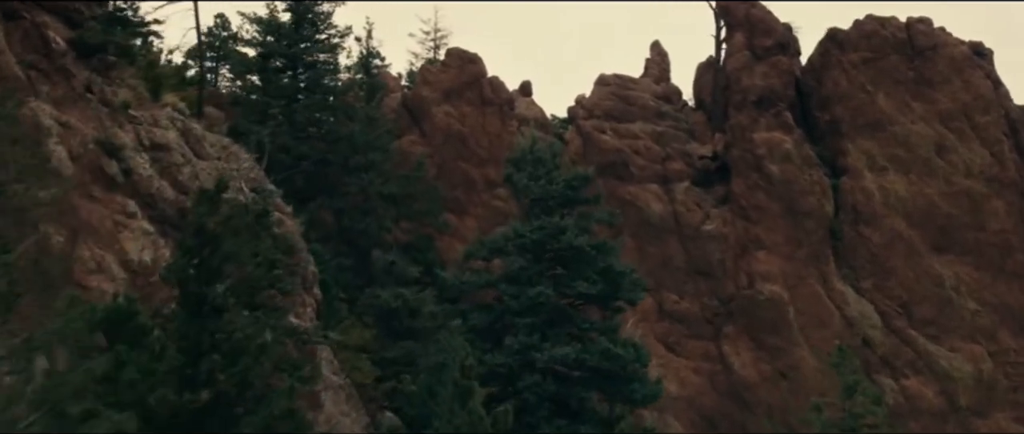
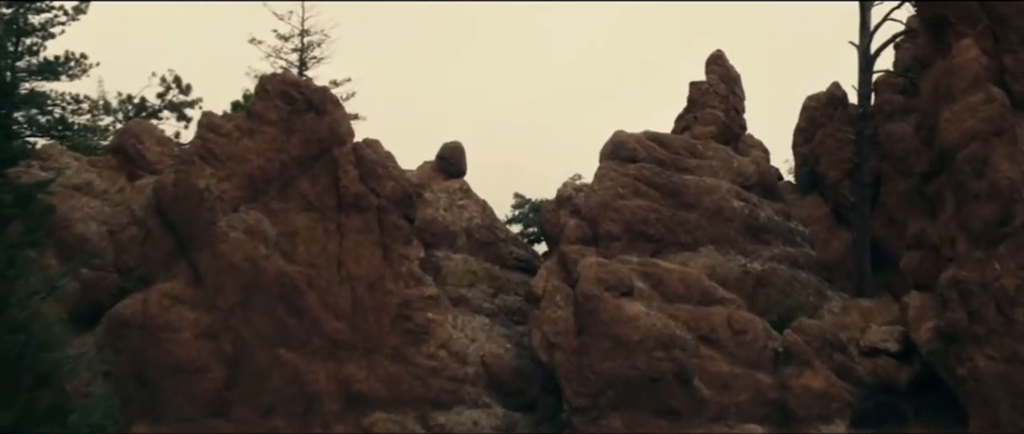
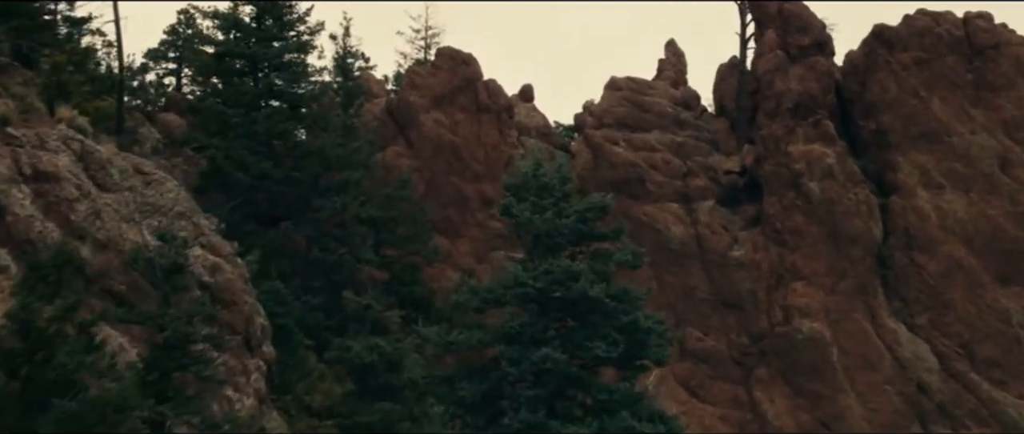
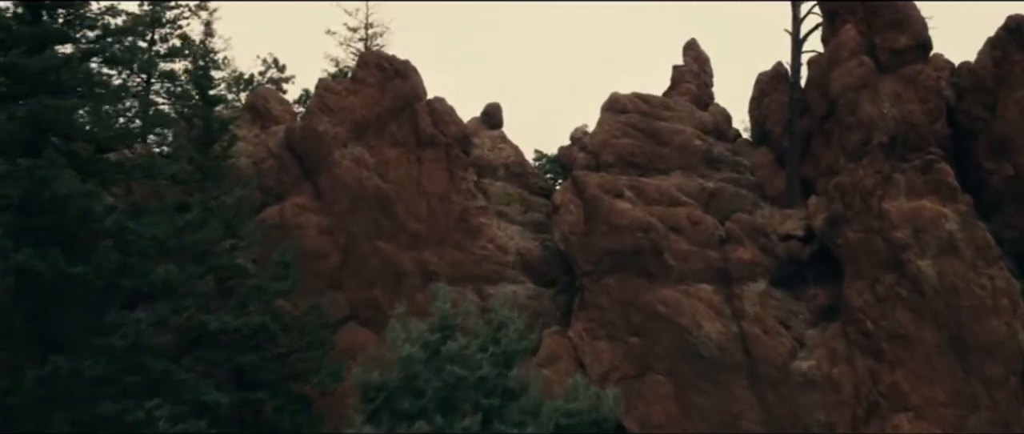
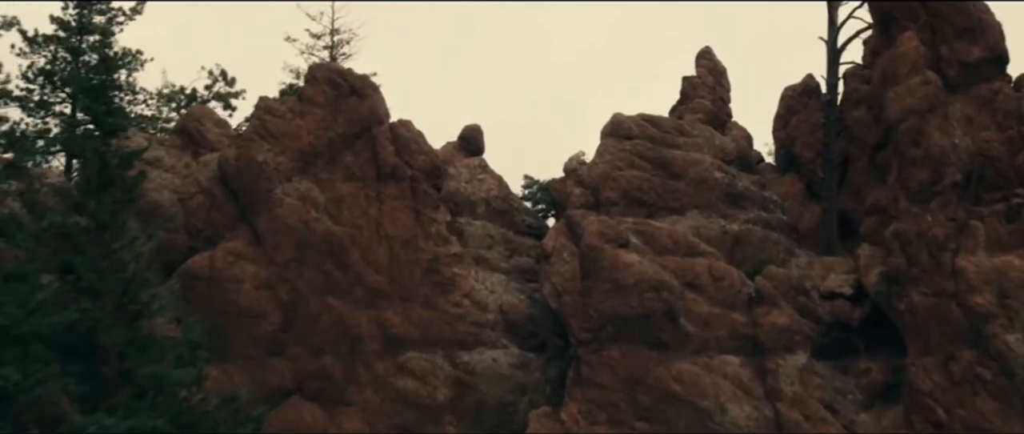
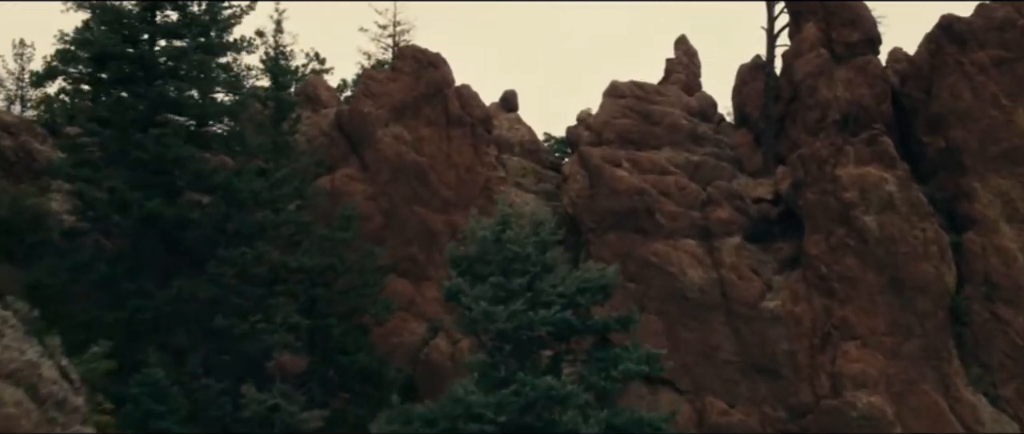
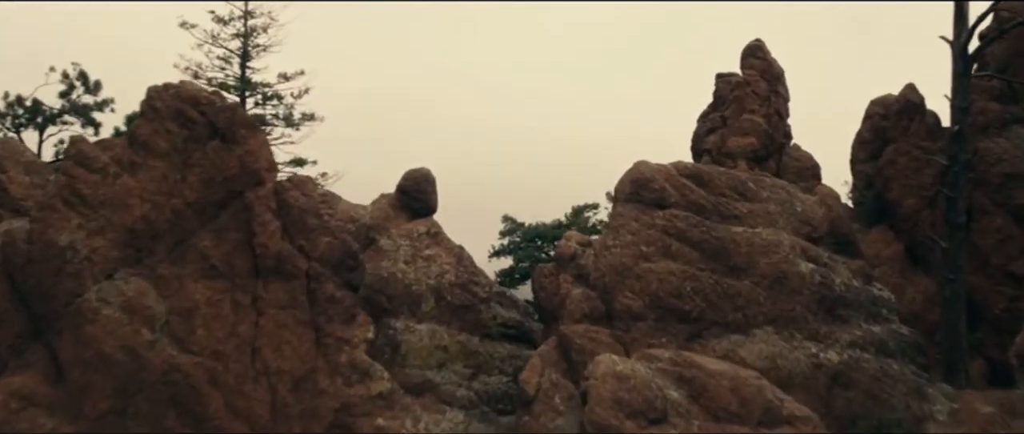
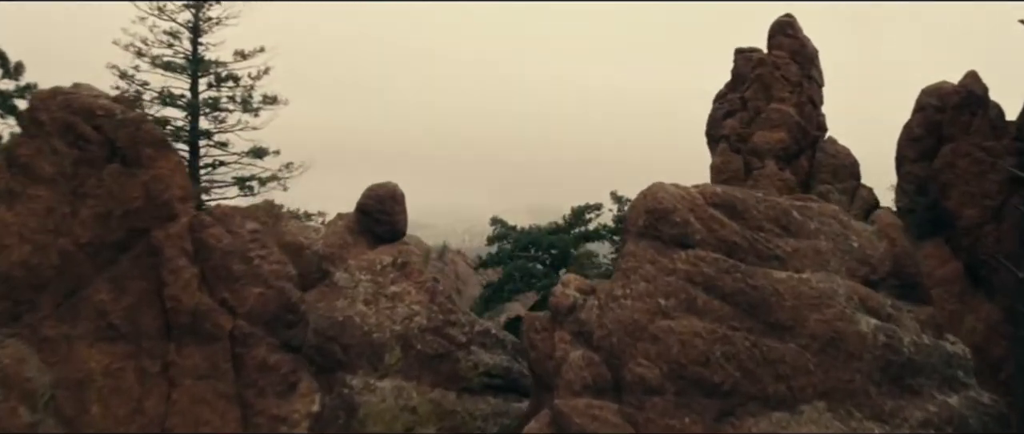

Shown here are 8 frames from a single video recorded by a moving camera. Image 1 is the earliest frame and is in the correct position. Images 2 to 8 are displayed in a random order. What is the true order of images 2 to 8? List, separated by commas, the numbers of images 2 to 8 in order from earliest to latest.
3, 6, 4, 5, 2, 7, 8
